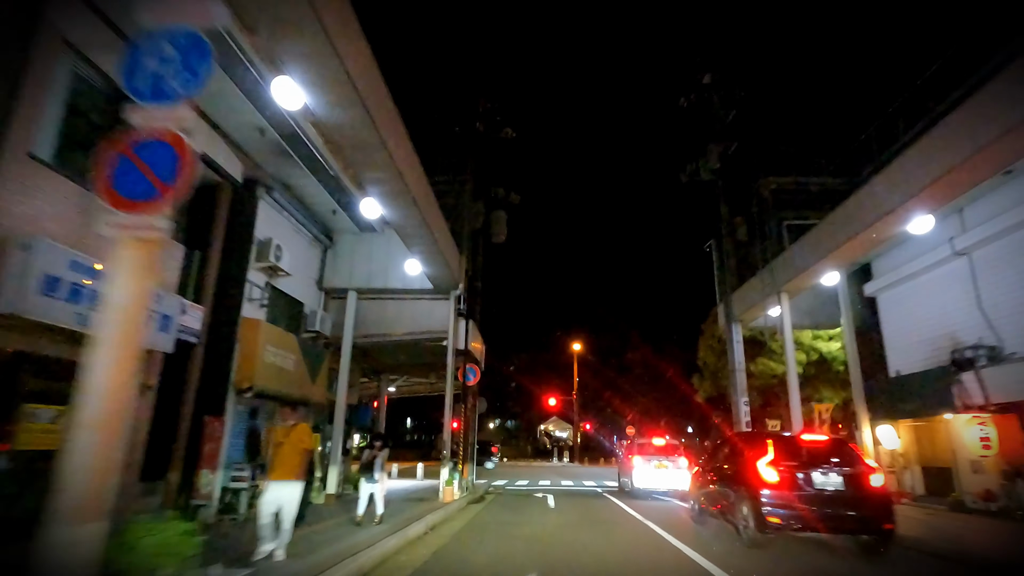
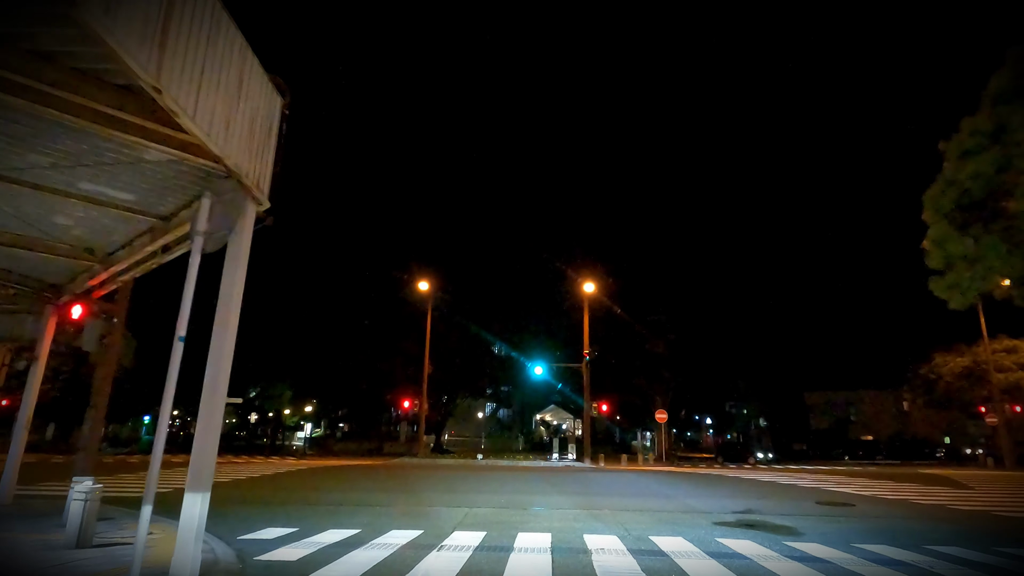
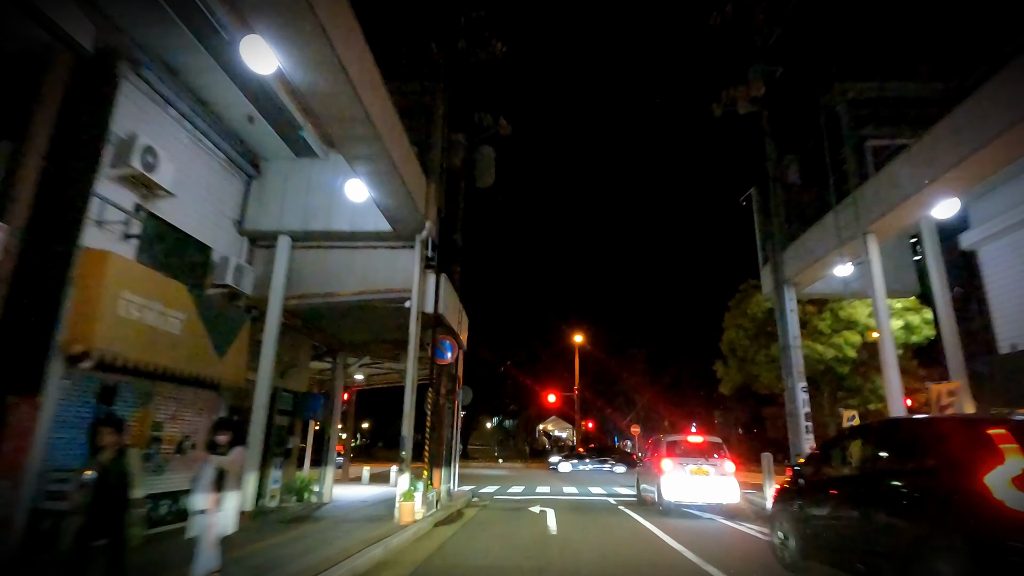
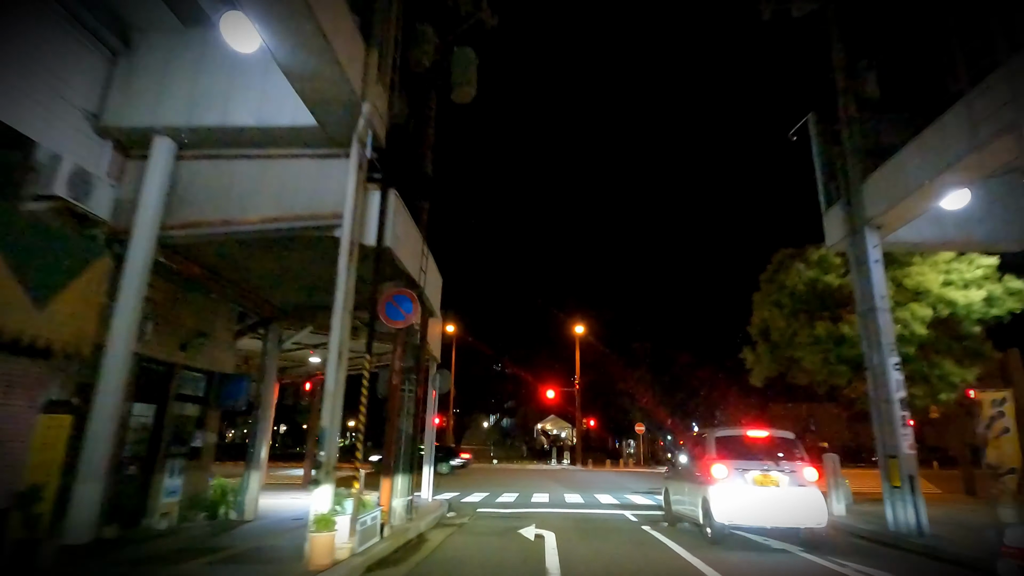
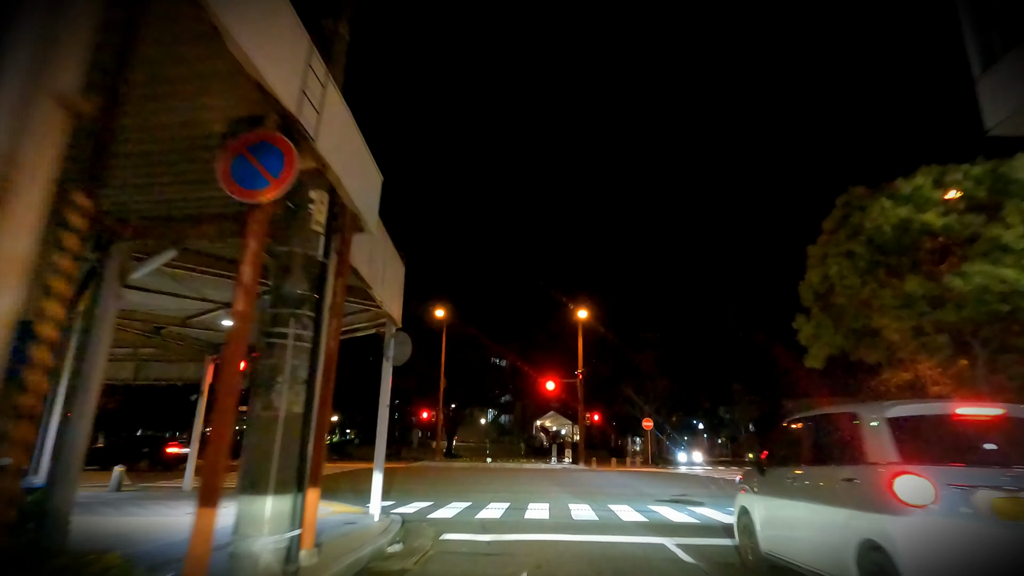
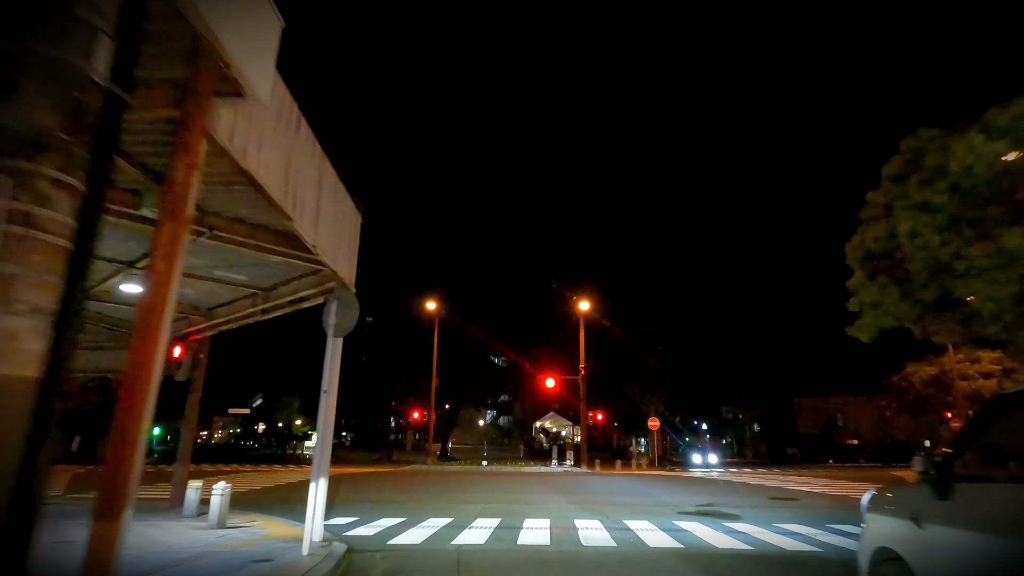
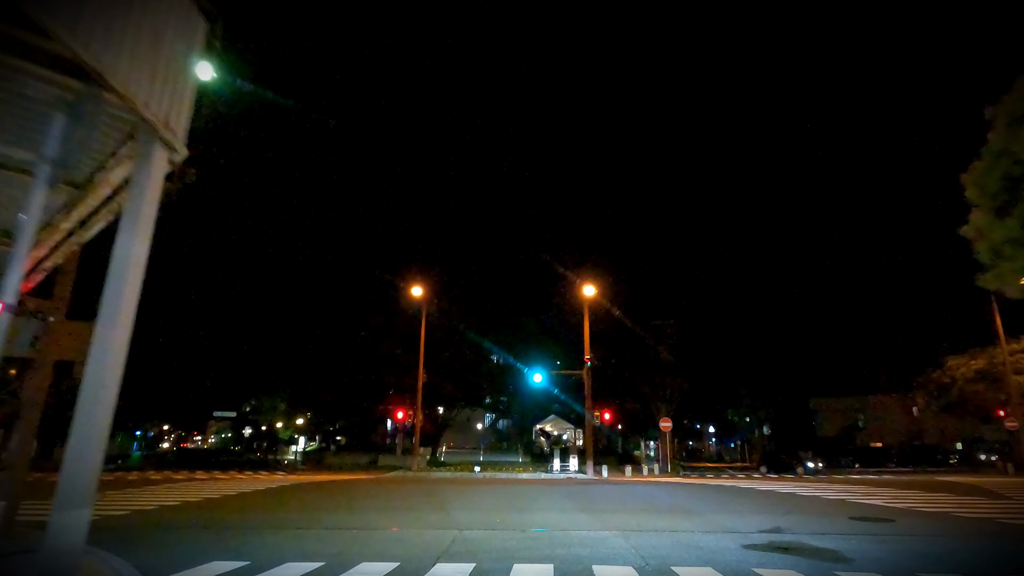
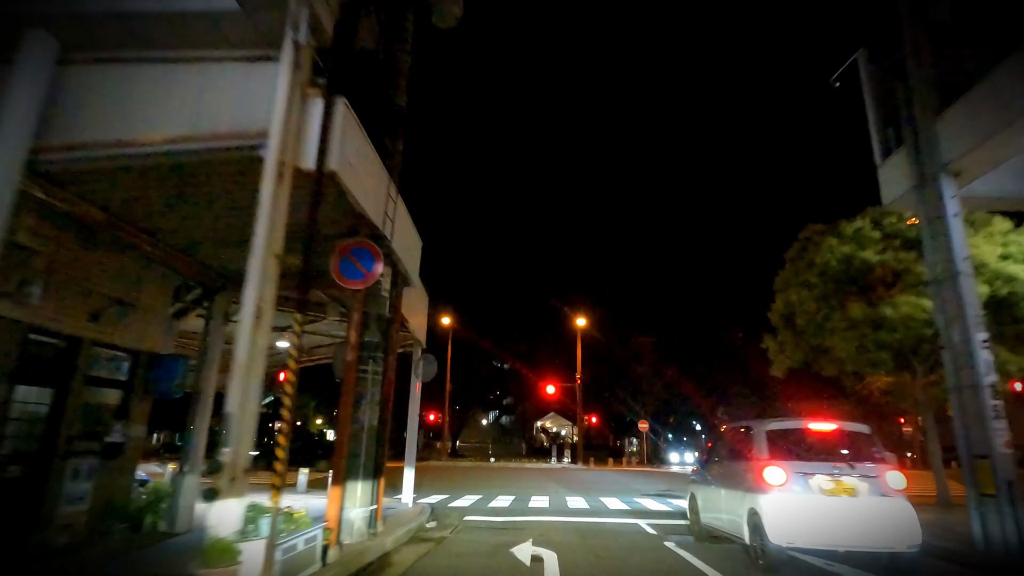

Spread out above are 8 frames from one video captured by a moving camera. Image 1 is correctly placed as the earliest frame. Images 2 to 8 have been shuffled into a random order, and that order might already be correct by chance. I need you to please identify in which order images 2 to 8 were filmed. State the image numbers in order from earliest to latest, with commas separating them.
3, 4, 8, 5, 6, 2, 7
